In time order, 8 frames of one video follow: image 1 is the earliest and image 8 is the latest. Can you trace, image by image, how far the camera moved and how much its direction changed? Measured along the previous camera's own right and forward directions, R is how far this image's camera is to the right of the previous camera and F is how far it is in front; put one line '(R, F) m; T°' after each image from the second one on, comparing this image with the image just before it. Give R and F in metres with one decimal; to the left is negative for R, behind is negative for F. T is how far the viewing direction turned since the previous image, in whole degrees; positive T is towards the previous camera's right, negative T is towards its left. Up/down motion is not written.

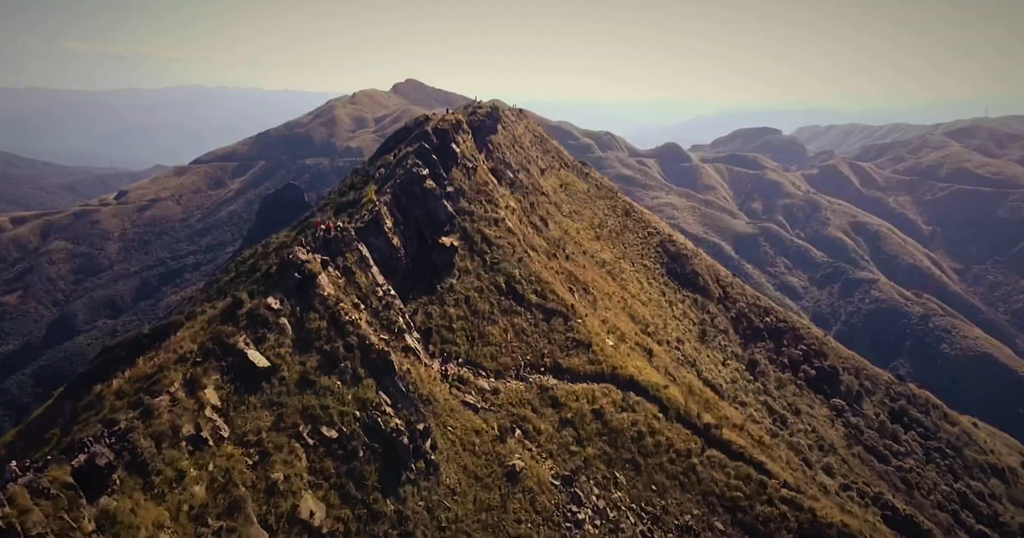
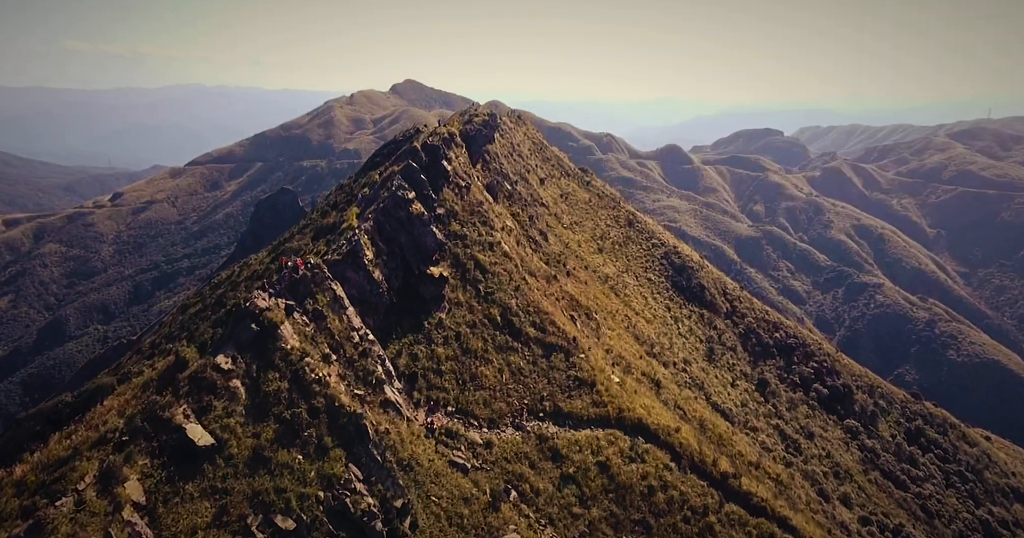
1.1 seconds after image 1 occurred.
(+0.2, +3.4) m; 0°
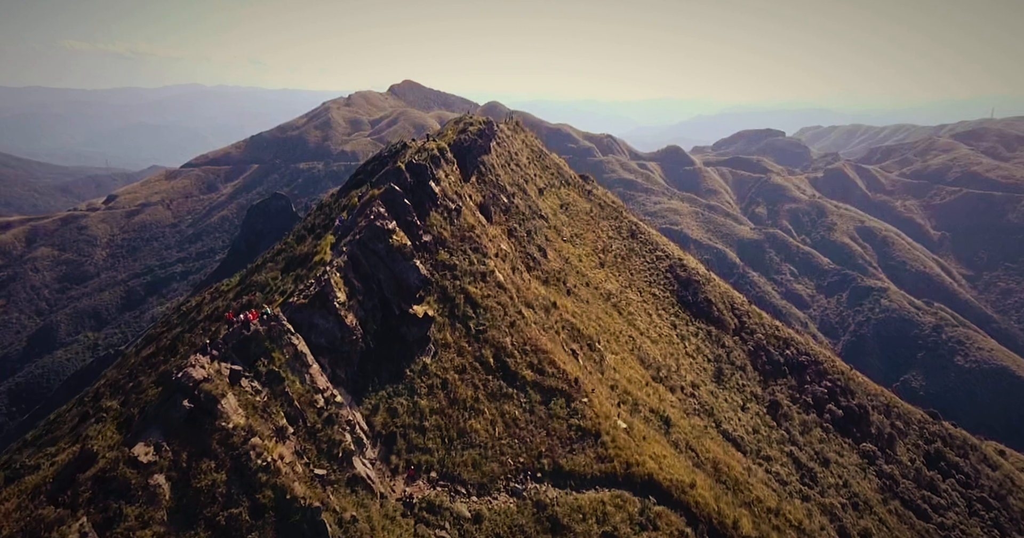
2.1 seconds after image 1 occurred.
(+0.3, +3.6) m; 0°
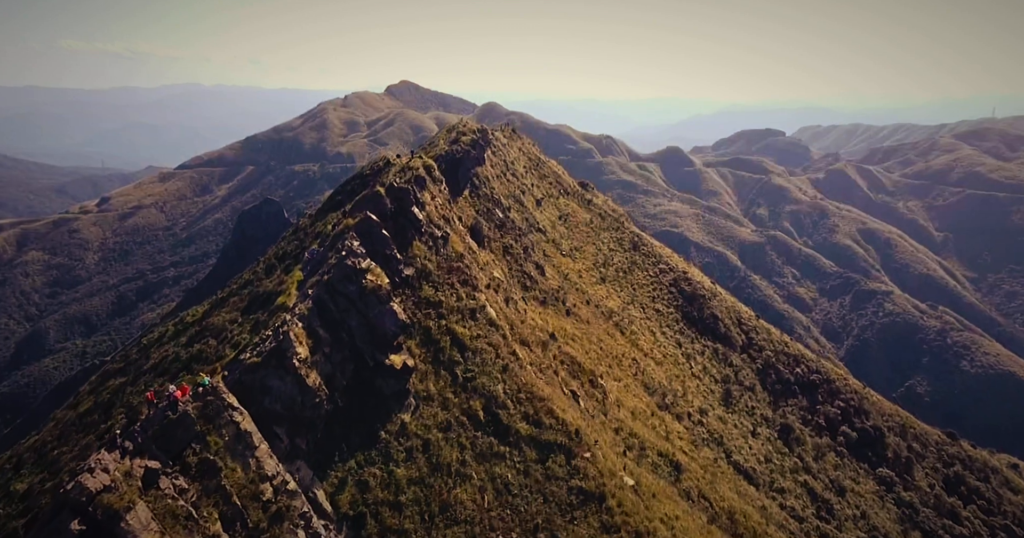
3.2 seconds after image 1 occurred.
(+0.3, +3.5) m; 0°
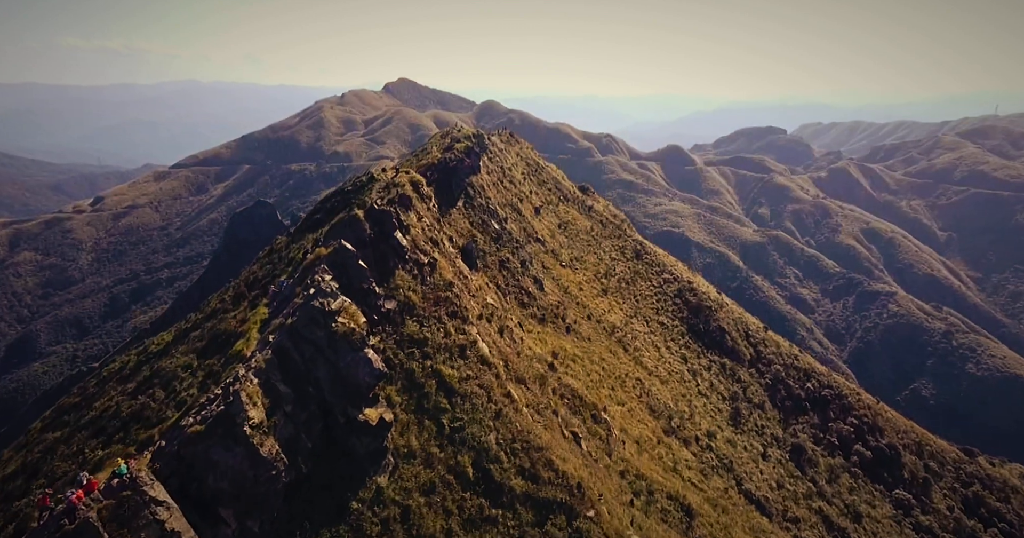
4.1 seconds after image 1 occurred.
(+0.2, +3.1) m; 0°
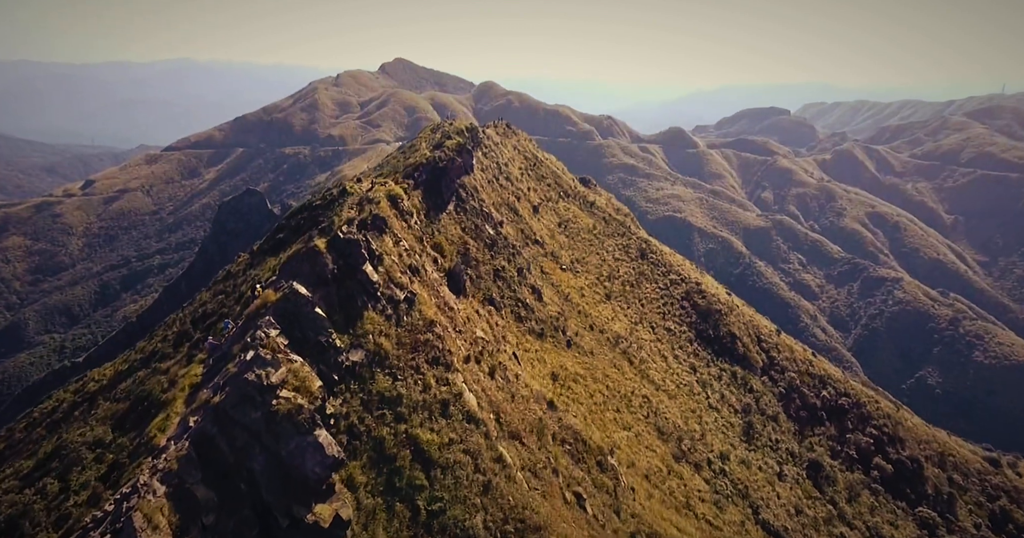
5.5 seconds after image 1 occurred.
(+0.3, +4.3) m; 0°
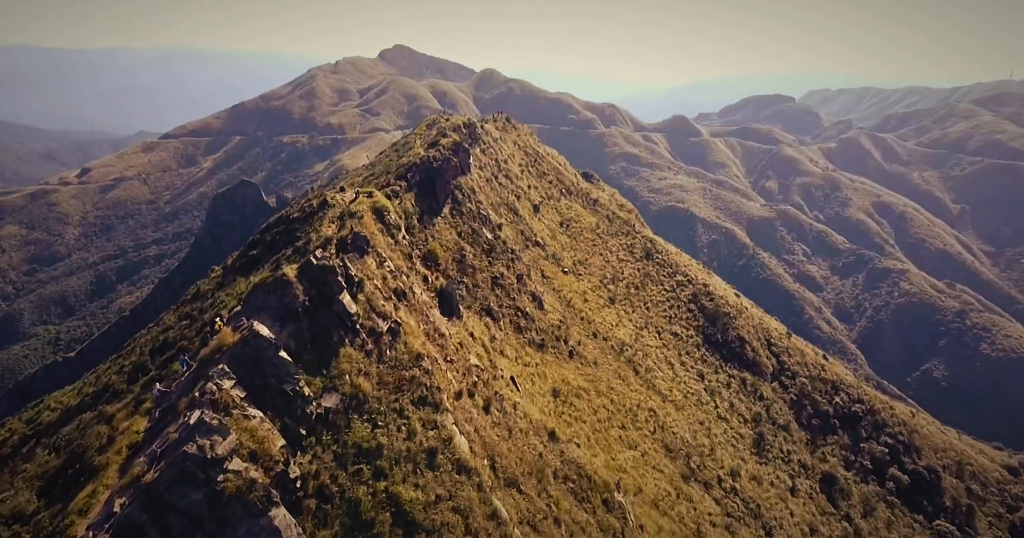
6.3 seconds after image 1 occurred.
(+0.1, +2.7) m; 0°
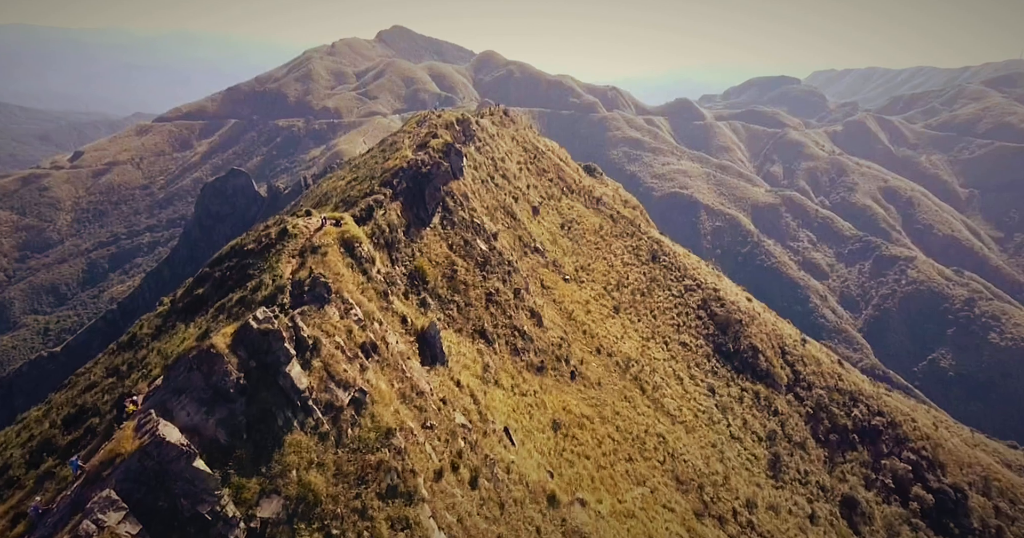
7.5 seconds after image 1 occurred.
(+0.3, +3.9) m; 0°
